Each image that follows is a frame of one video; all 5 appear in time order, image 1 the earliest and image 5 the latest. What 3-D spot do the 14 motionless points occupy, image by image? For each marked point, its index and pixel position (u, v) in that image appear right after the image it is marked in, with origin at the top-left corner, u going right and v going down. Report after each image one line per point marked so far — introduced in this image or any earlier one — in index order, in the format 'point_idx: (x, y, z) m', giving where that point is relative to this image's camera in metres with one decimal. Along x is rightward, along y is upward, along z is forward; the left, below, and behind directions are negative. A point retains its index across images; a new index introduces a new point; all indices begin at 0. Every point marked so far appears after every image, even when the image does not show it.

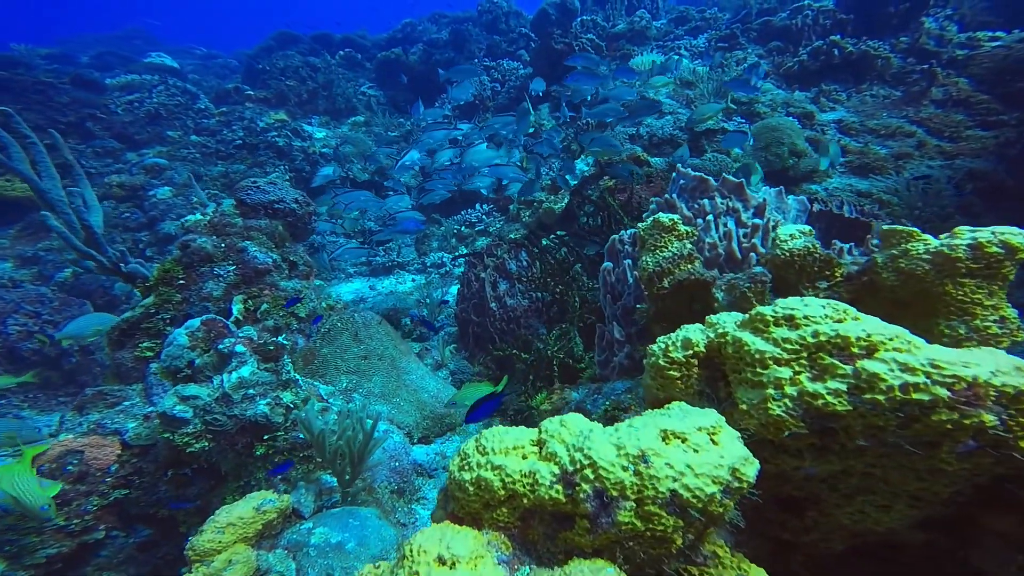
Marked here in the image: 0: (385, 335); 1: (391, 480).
0: (-1.3, -0.5, +4.4) m
1: (-1.0, -1.6, +3.4) m
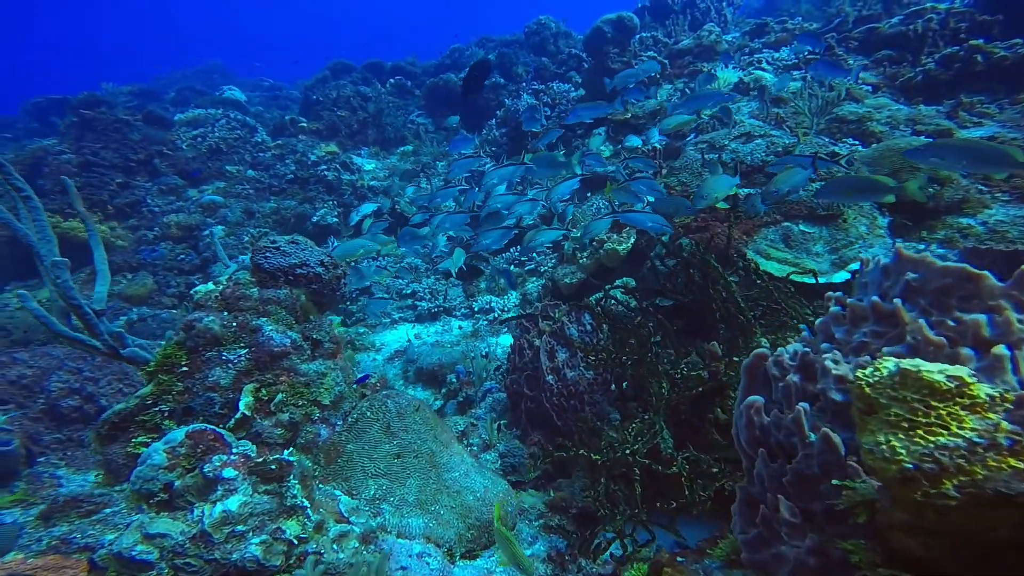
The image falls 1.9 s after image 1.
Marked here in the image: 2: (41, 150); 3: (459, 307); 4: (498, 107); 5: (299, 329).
0: (-0.8, -1.1, +3.6) m
1: (-0.5, -2.2, +2.5) m
2: (-12.8, +3.7, +11.4) m
3: (-1.0, -0.3, +8.0) m
4: (-0.5, +6.2, +14.5) m
5: (-1.8, -0.3, +3.6) m
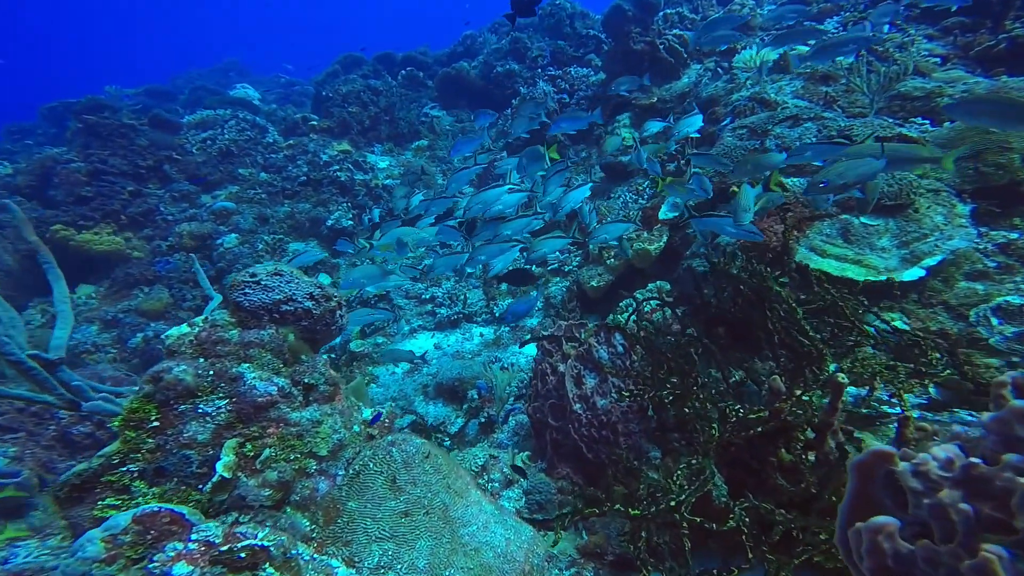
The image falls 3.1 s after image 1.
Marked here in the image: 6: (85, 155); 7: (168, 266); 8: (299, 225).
0: (-0.6, -1.4, +3.2) m
1: (-0.4, -2.4, +2.1) m
2: (-12.3, +3.4, +11.4) m
3: (-0.6, -0.4, +7.5) m
4: (0.0, +6.3, +13.9) m
5: (-1.7, -0.6, +3.2) m
6: (-11.5, +3.6, +11.5) m
7: (-7.6, +0.5, +9.5) m
8: (-5.2, +1.6, +10.4) m
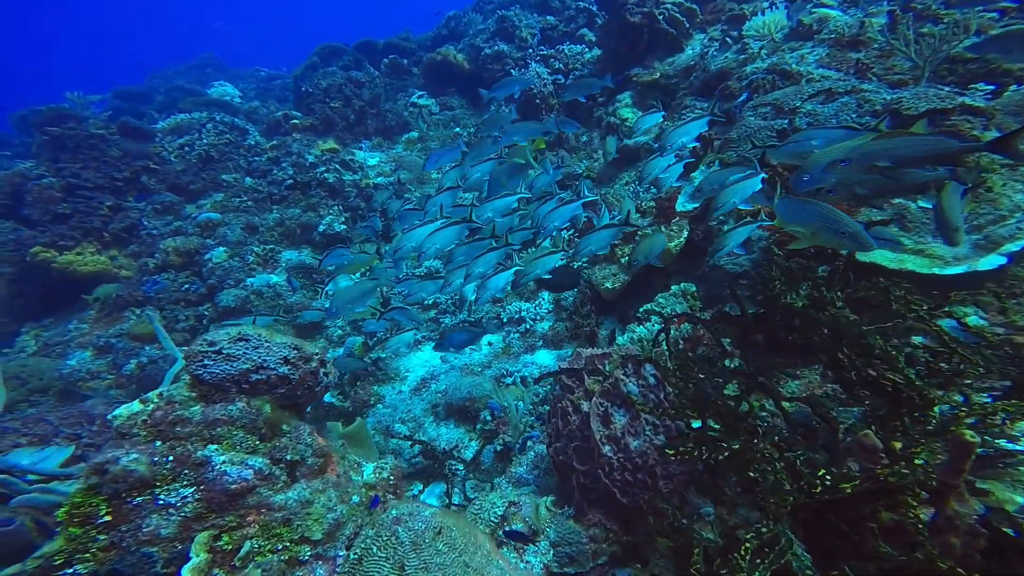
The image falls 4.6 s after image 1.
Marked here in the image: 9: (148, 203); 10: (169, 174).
0: (-0.4, -1.6, +2.7) m
1: (-0.1, -2.7, +1.7) m
2: (-12.4, +2.8, +10.8) m
3: (-0.5, -0.5, +7.0) m
4: (-0.2, +6.4, +13.1) m
5: (-1.5, -0.9, +2.7) m
6: (-11.6, +3.0, +10.9) m
7: (-7.5, +0.1, +9.0) m
8: (-5.2, +1.3, +9.8) m
9: (-9.2, +2.1, +10.8) m
10: (-9.1, +3.1, +11.5) m
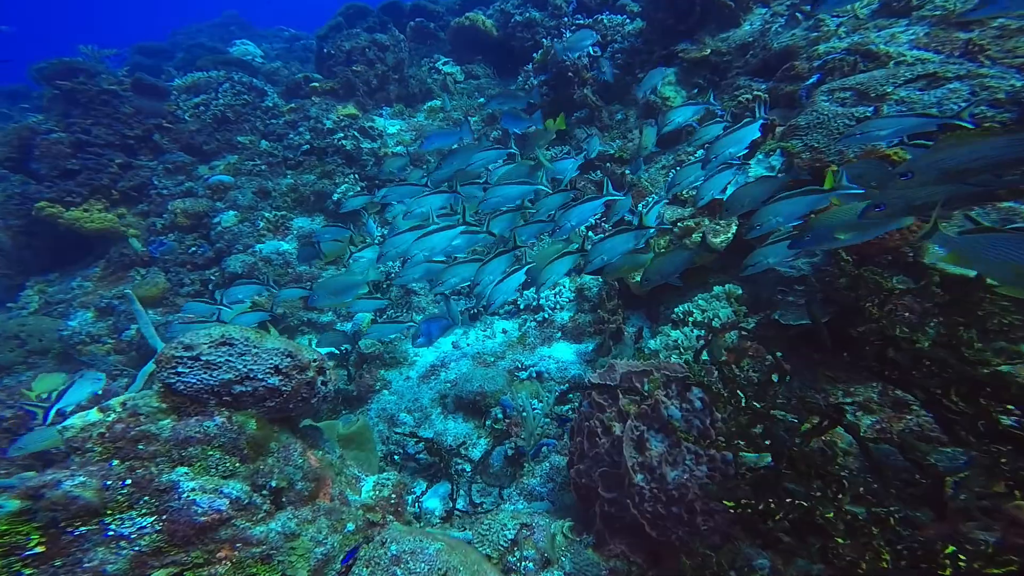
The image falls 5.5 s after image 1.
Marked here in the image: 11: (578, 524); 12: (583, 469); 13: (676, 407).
0: (-0.3, -1.6, +2.3) m
1: (-0.1, -2.8, +1.4) m
2: (-11.7, +3.9, +10.5) m
3: (-0.2, -0.3, +6.6) m
4: (+0.7, +6.9, +12.3) m
5: (-1.4, -0.8, +2.3) m
6: (-10.9, +4.1, +10.5) m
7: (-7.1, +0.8, +8.7) m
8: (-4.7, +2.0, +9.4) m
9: (-8.6, +3.1, +10.4) m
10: (-8.5, +4.1, +11.0) m
11: (+0.6, -1.9, +3.6) m
12: (+0.6, -1.3, +3.5) m
13: (+1.2, -0.7, +3.2) m
